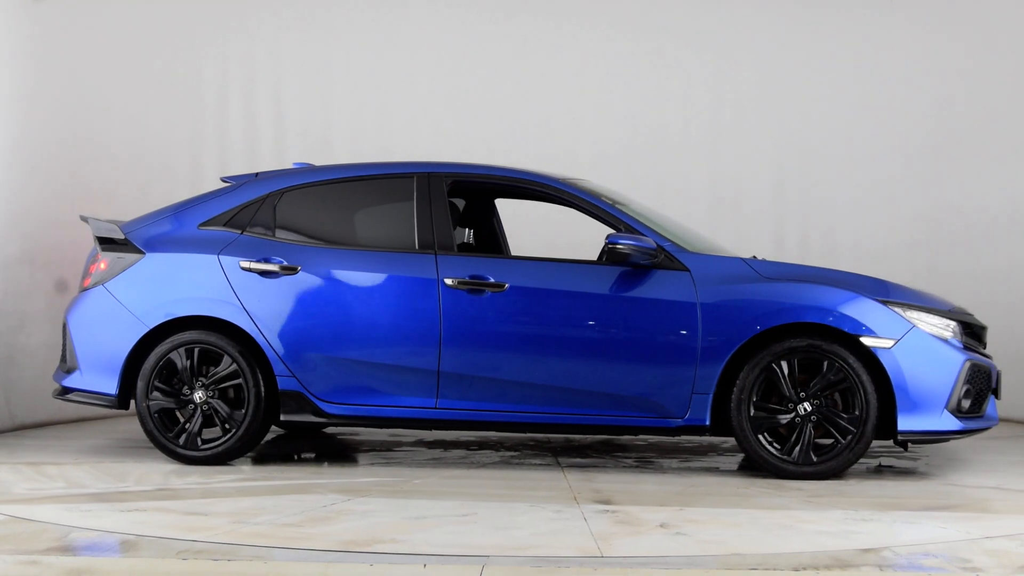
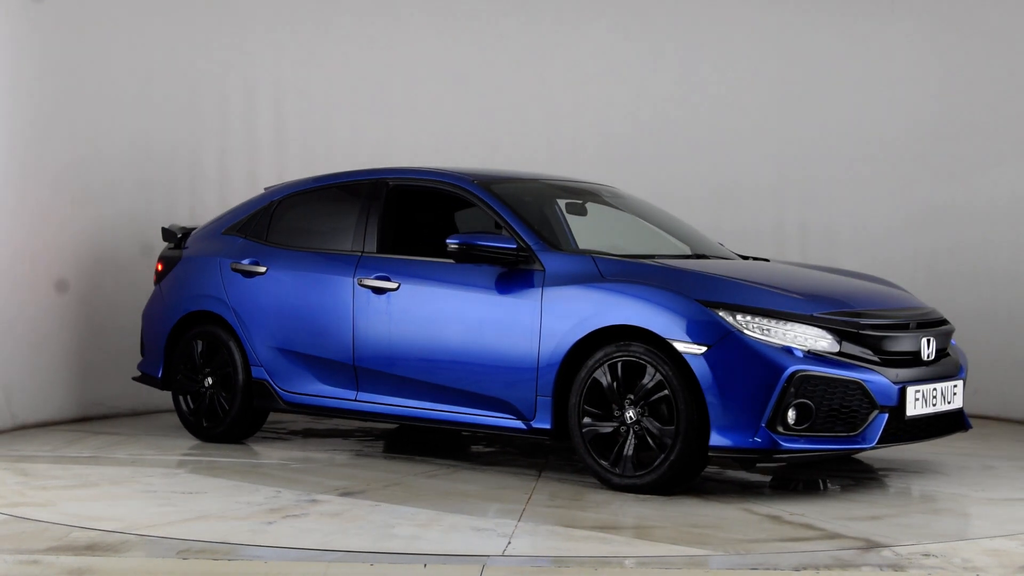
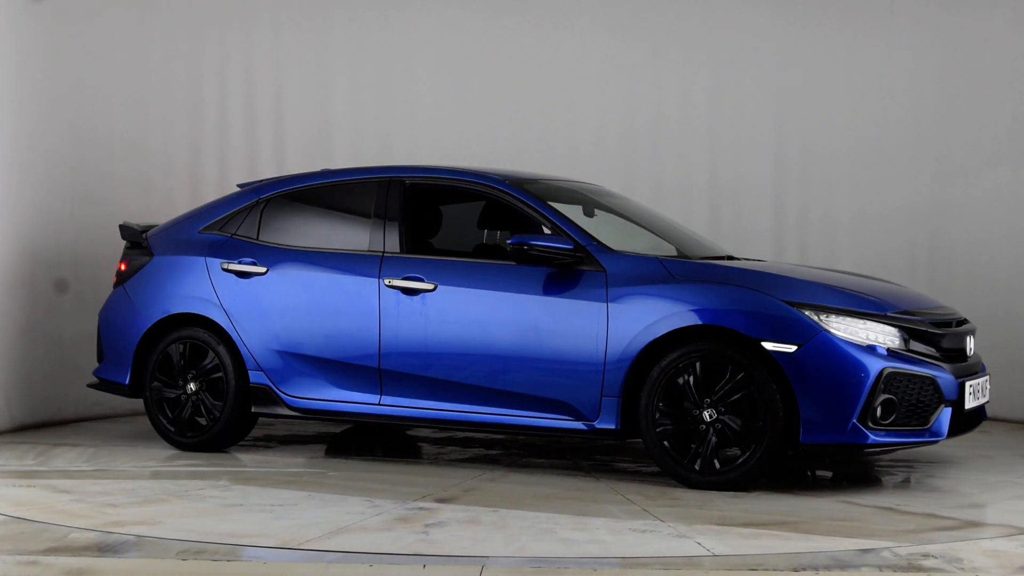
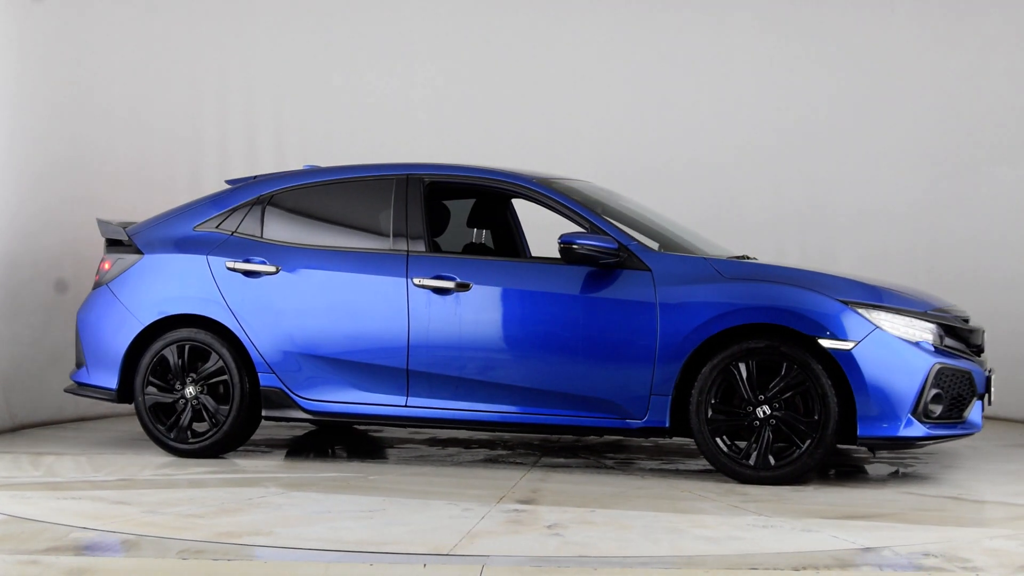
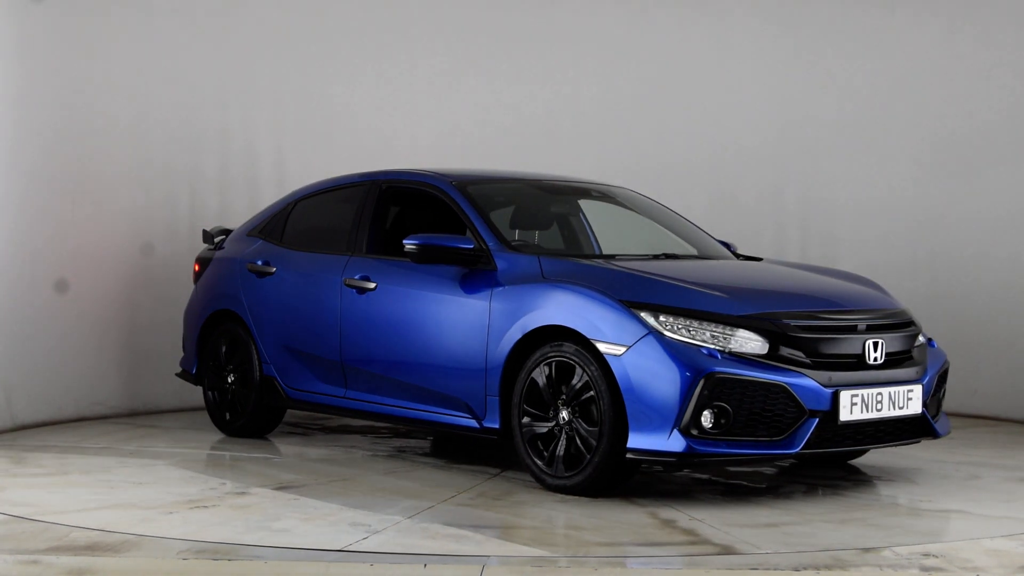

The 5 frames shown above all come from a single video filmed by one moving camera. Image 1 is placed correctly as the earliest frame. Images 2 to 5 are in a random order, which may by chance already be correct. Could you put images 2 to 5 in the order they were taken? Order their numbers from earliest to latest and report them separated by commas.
4, 3, 2, 5
